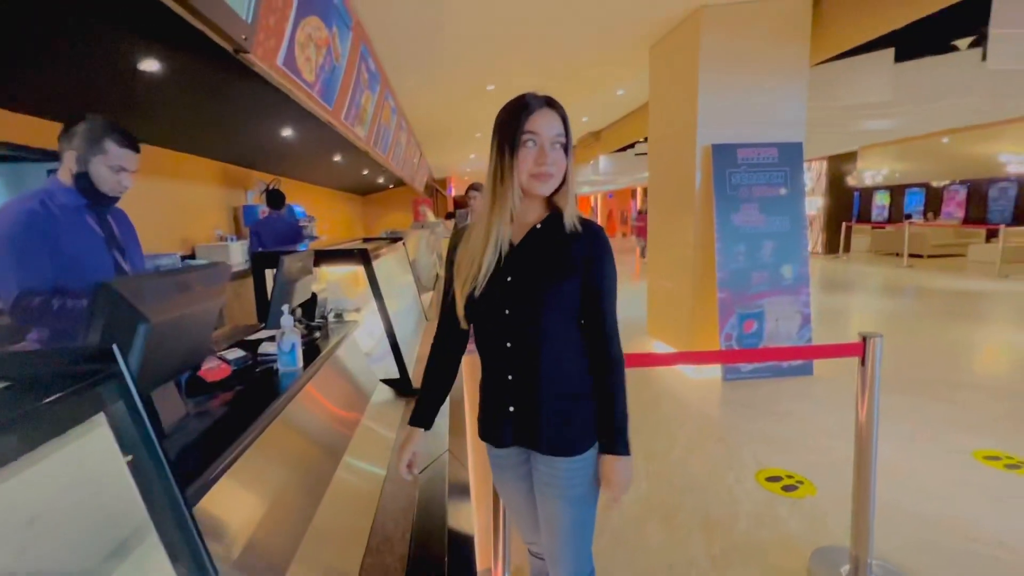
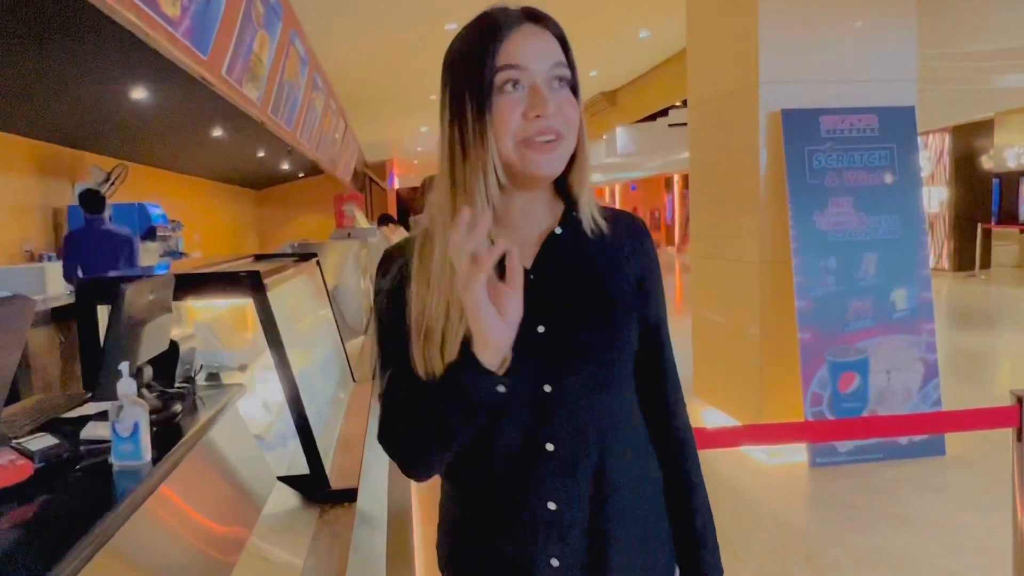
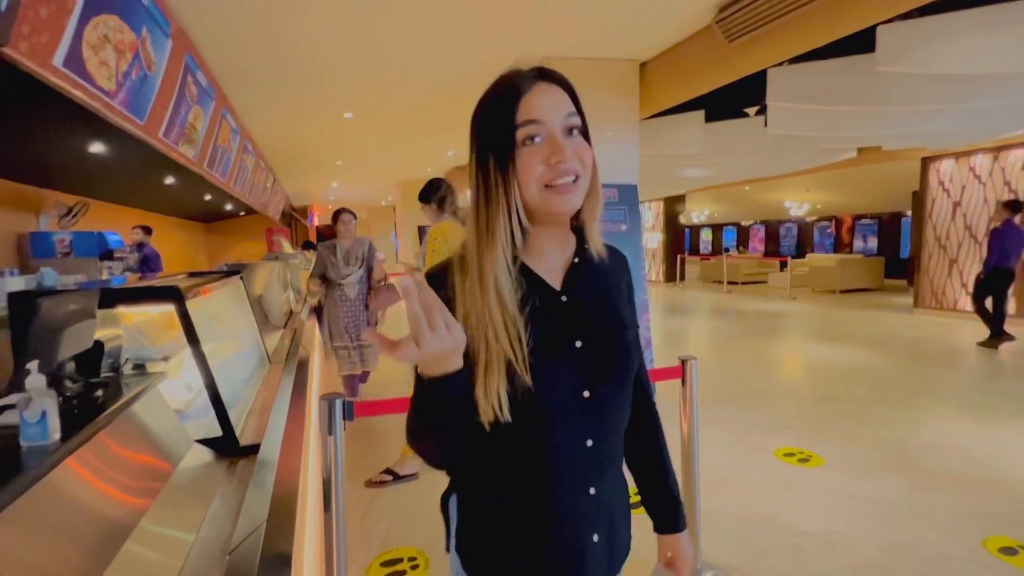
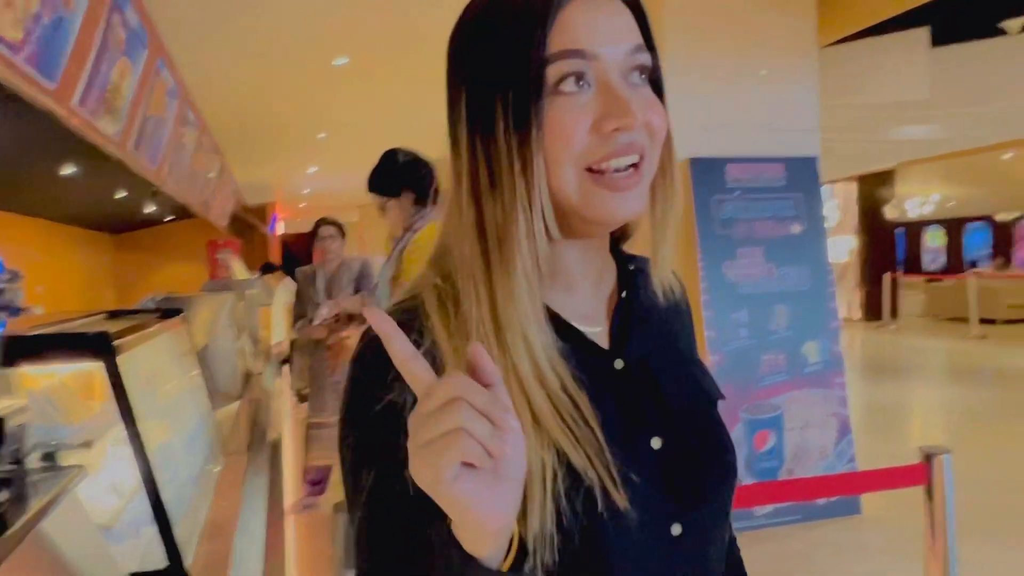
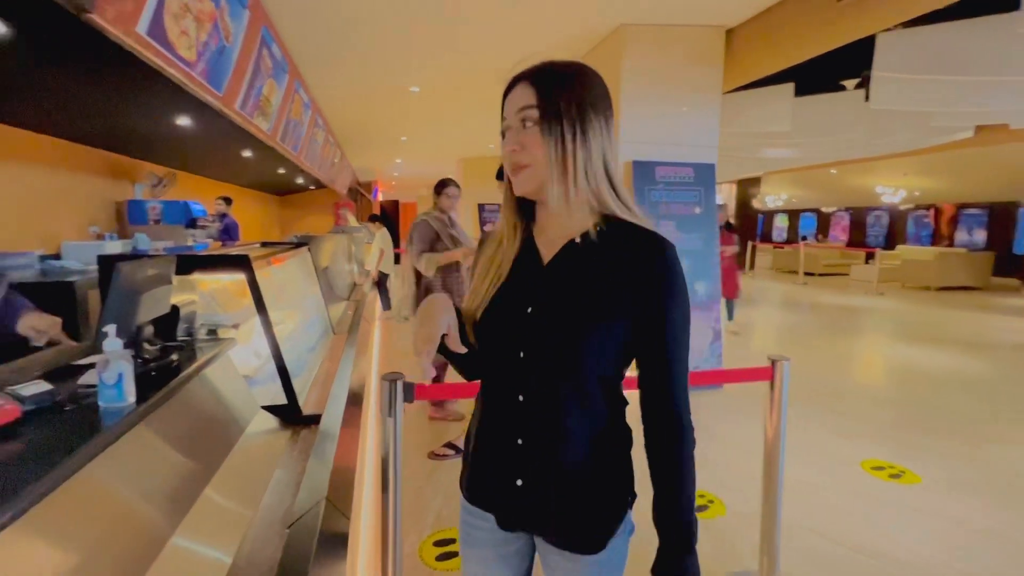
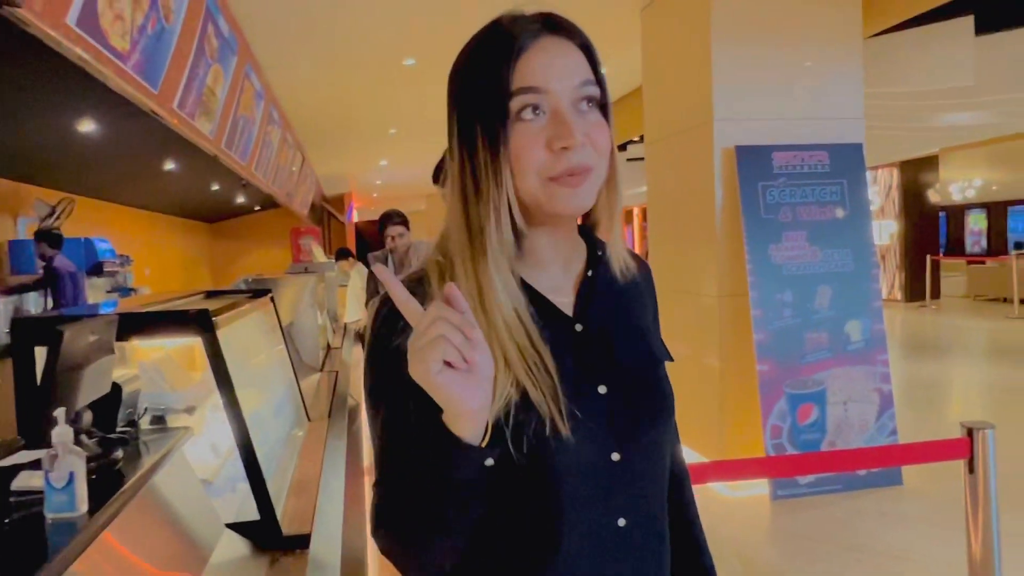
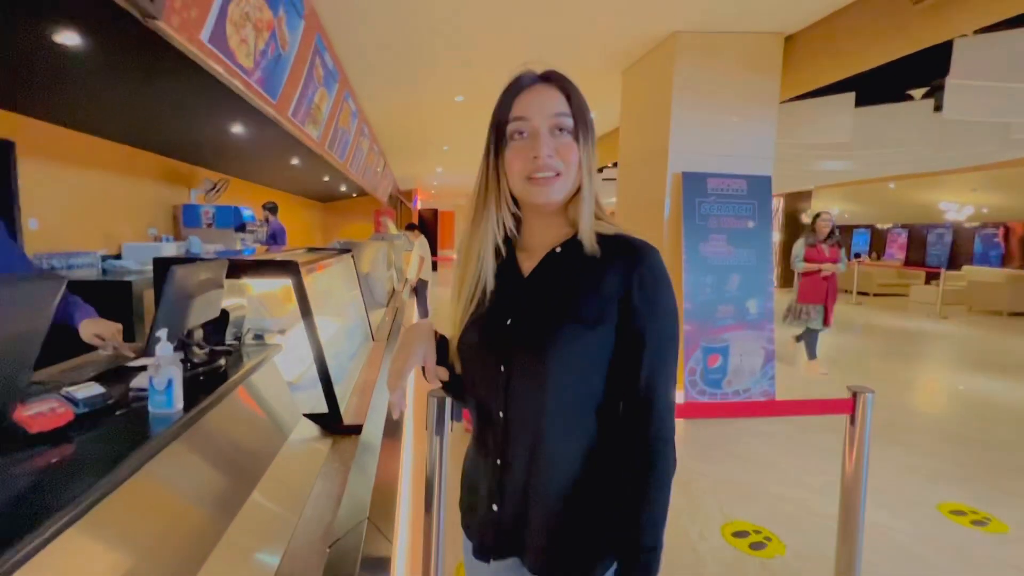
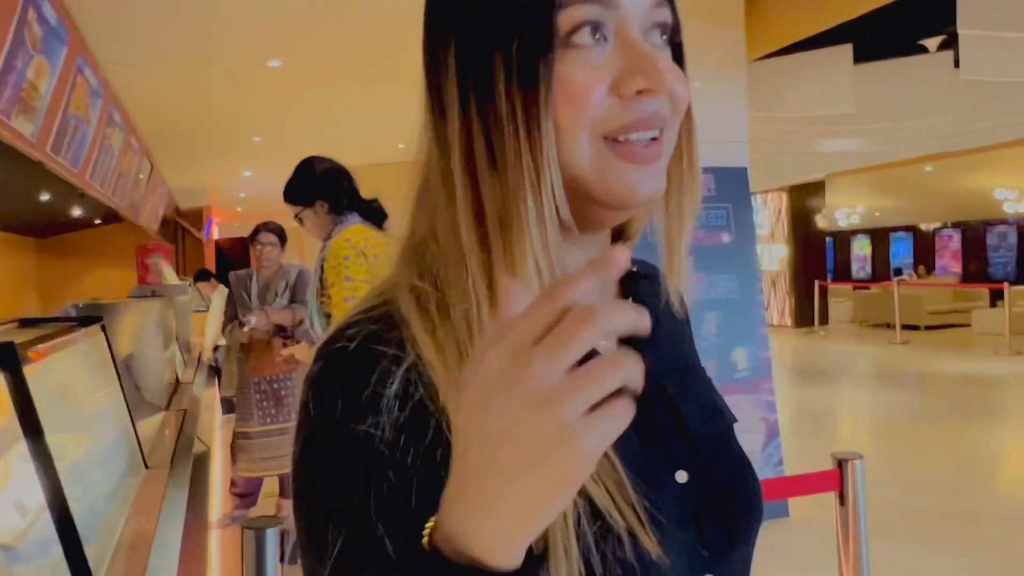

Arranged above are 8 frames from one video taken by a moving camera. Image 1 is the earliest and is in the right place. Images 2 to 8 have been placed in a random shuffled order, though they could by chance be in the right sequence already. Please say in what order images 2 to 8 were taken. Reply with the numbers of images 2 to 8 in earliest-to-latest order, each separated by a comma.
2, 6, 4, 8, 3, 5, 7
